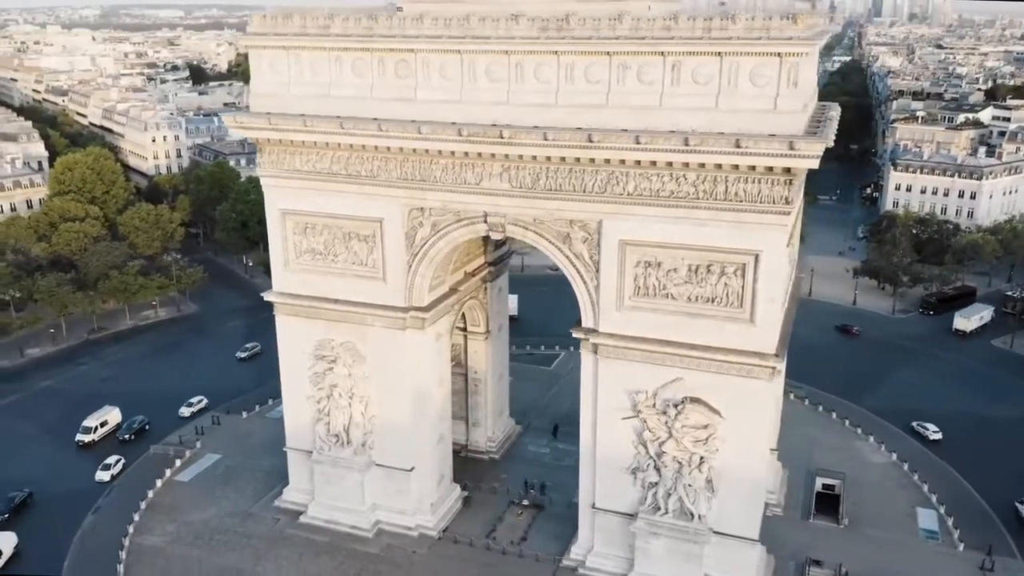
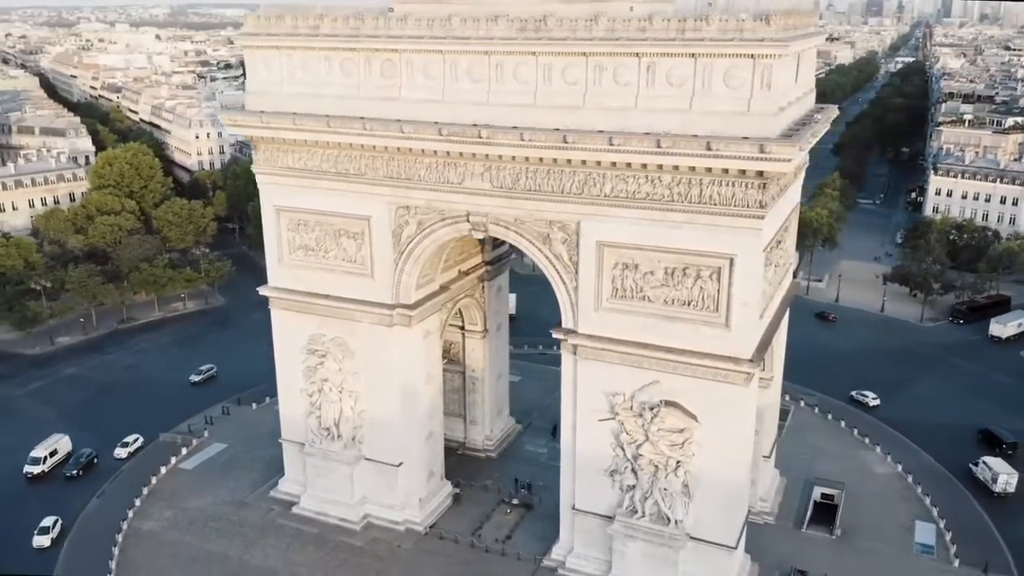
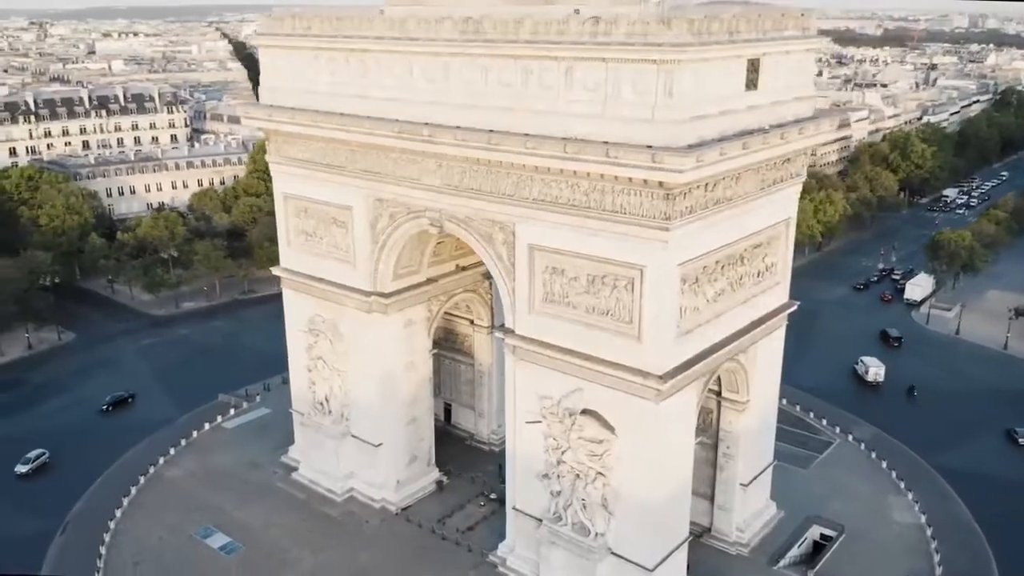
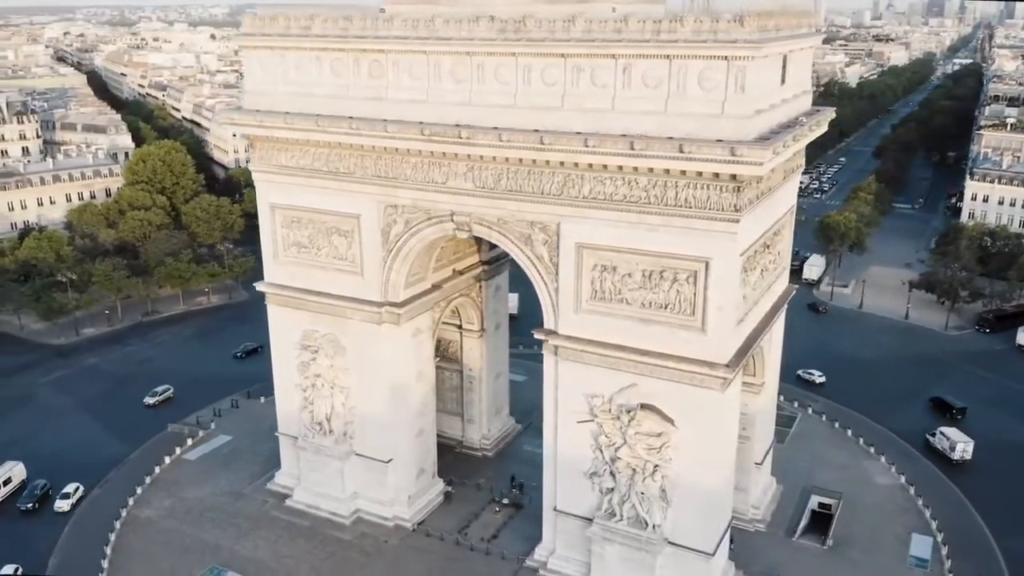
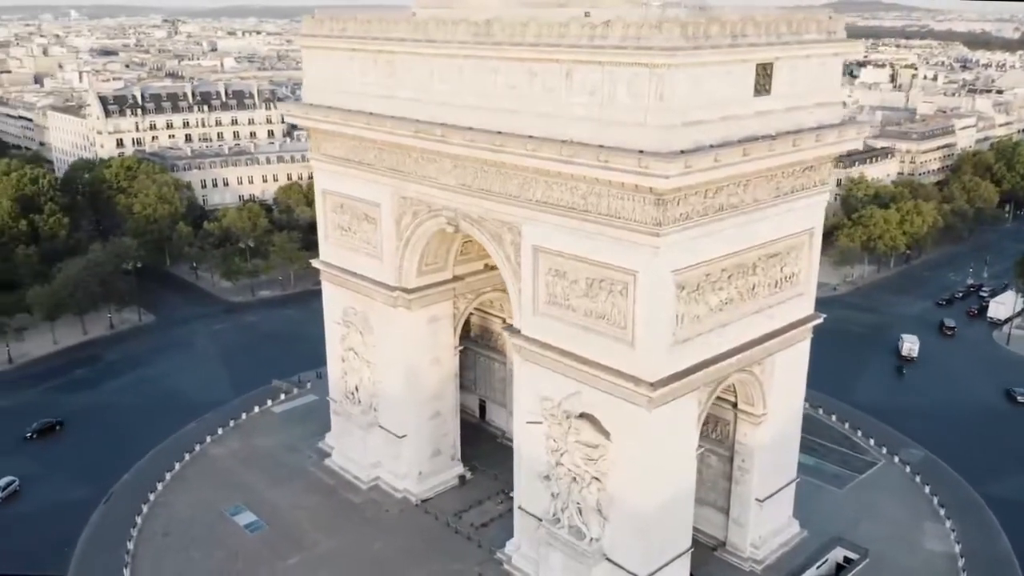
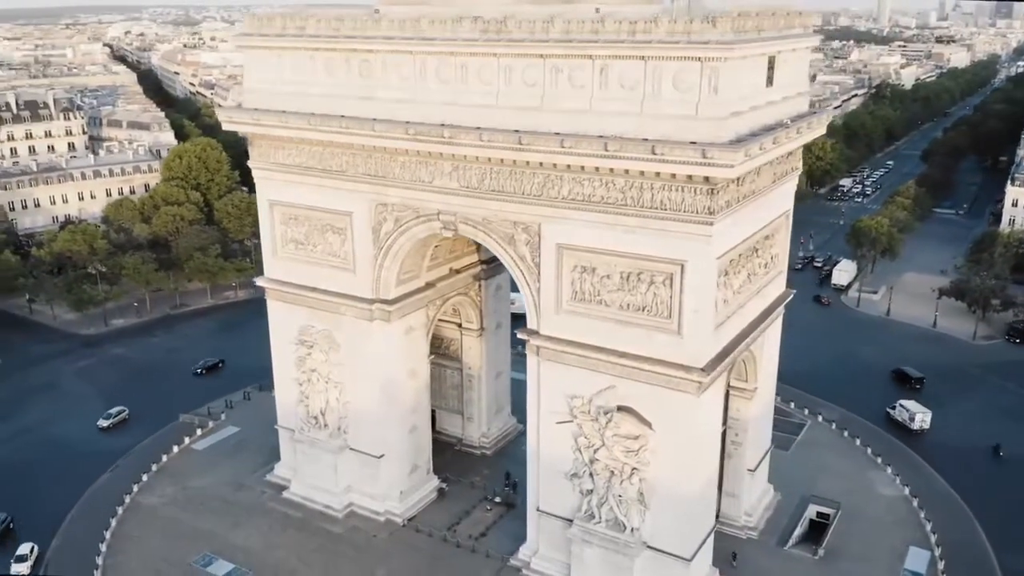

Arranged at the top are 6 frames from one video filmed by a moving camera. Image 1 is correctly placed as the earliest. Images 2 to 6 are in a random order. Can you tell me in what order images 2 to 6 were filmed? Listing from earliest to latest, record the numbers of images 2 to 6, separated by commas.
2, 4, 6, 3, 5
